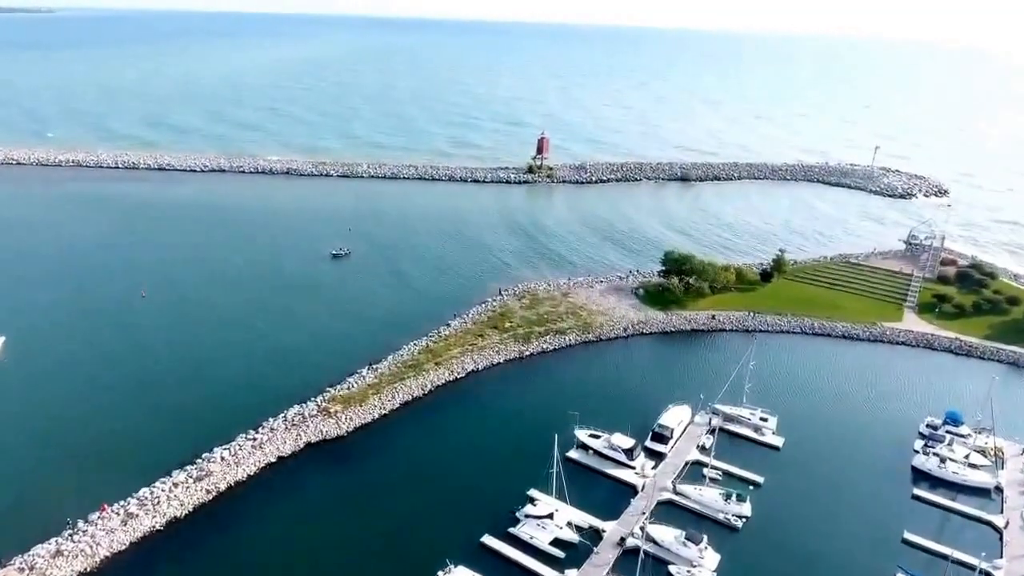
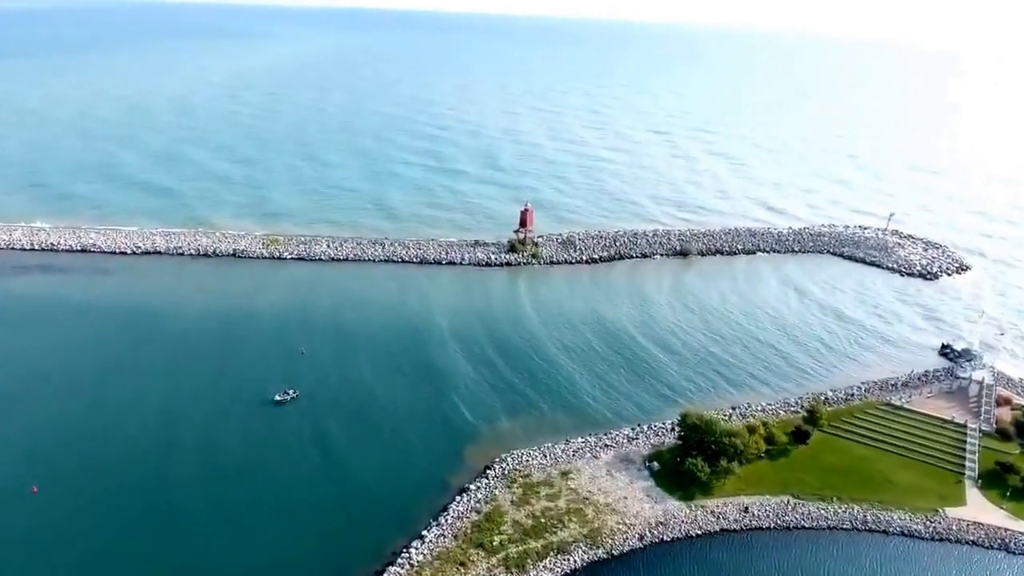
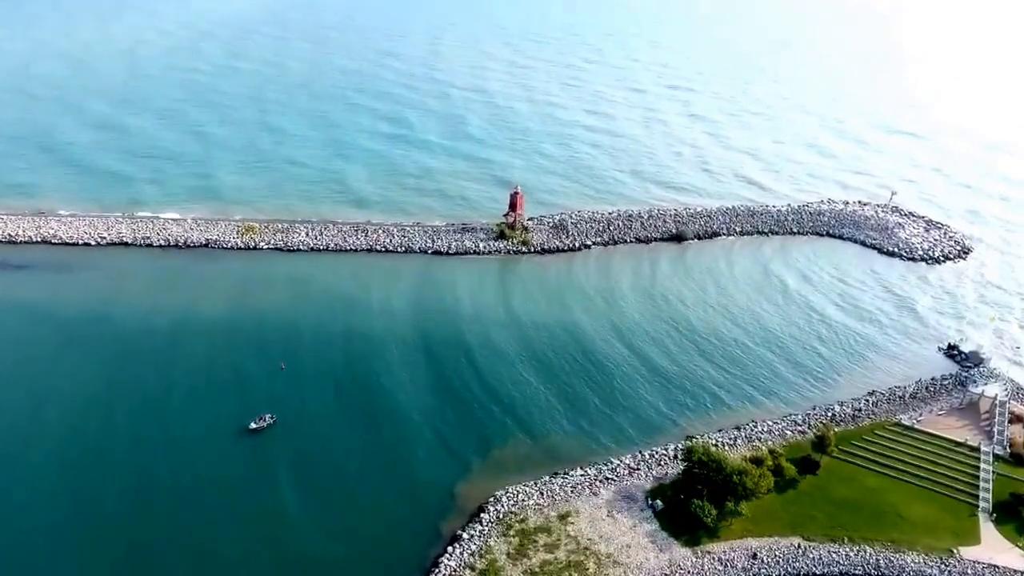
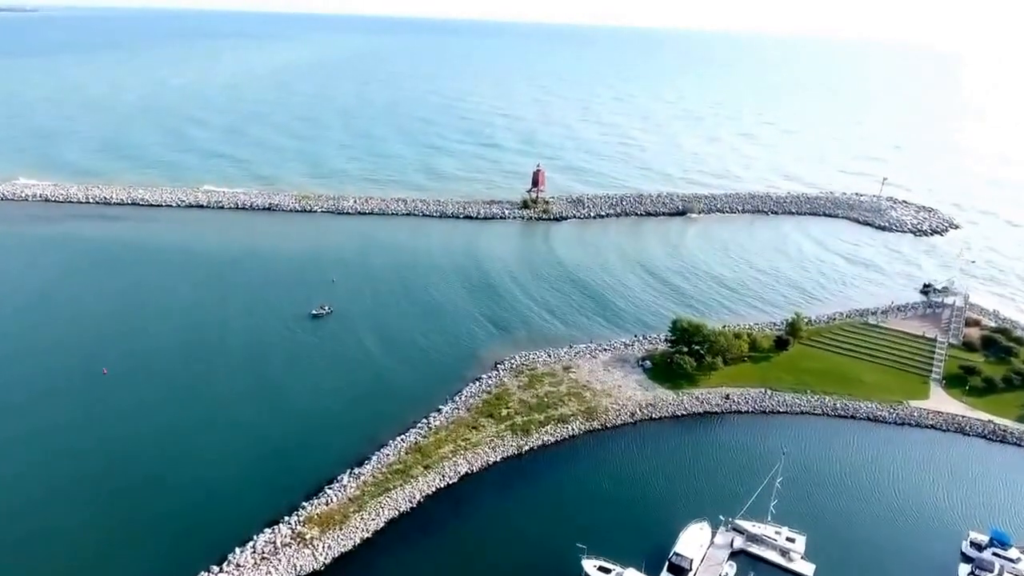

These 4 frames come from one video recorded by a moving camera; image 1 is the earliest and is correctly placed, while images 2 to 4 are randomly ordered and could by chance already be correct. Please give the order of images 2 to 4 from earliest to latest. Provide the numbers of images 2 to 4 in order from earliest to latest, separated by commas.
4, 2, 3
